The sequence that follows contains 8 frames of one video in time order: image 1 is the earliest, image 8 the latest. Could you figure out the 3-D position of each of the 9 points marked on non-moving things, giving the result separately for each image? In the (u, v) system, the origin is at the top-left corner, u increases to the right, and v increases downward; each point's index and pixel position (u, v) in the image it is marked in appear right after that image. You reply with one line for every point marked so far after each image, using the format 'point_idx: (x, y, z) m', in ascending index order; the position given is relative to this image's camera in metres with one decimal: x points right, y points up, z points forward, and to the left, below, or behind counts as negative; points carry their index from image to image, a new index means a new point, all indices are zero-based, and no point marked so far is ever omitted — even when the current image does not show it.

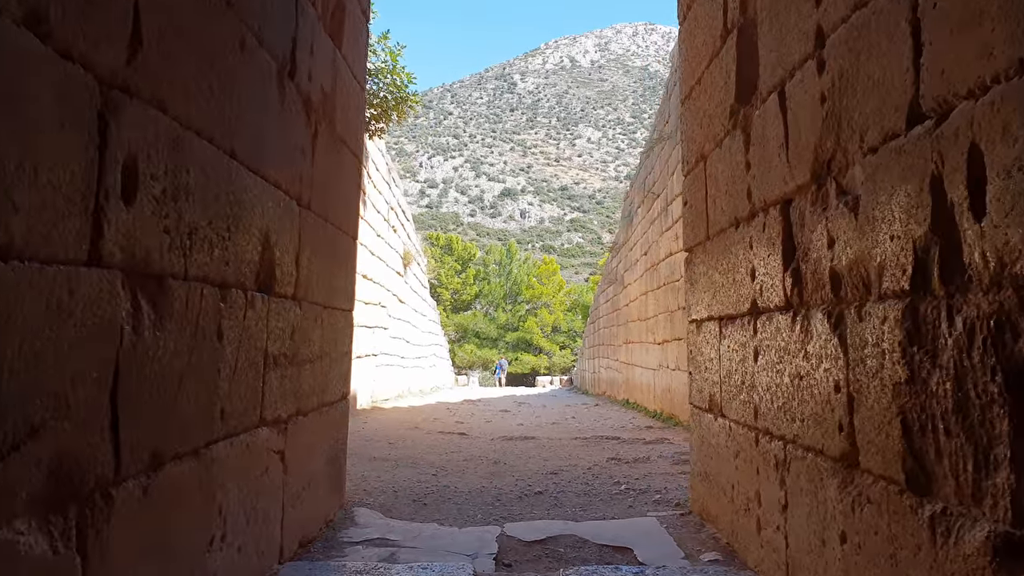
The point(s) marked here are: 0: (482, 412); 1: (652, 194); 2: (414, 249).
0: (-0.3, -1.5, +9.3) m
1: (+1.7, +1.1, +8.9) m
2: (-1.5, +0.6, +11.9) m
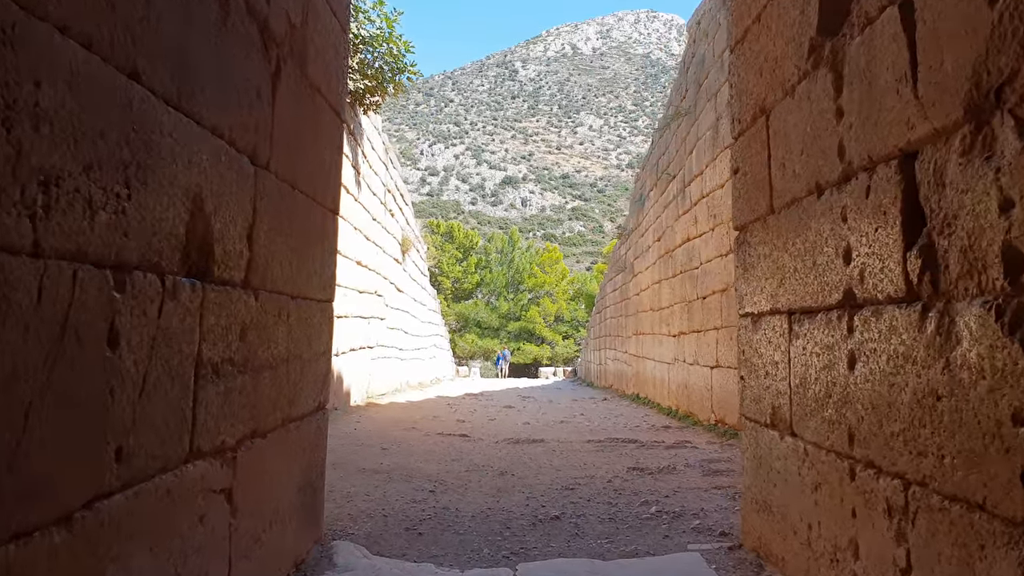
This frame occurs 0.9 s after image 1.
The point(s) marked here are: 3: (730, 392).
0: (-0.3, -1.4, +8.8) m
1: (+1.8, +1.2, +8.3) m
2: (-1.5, +0.8, +11.4) m
3: (+1.7, -0.8, +6.0) m
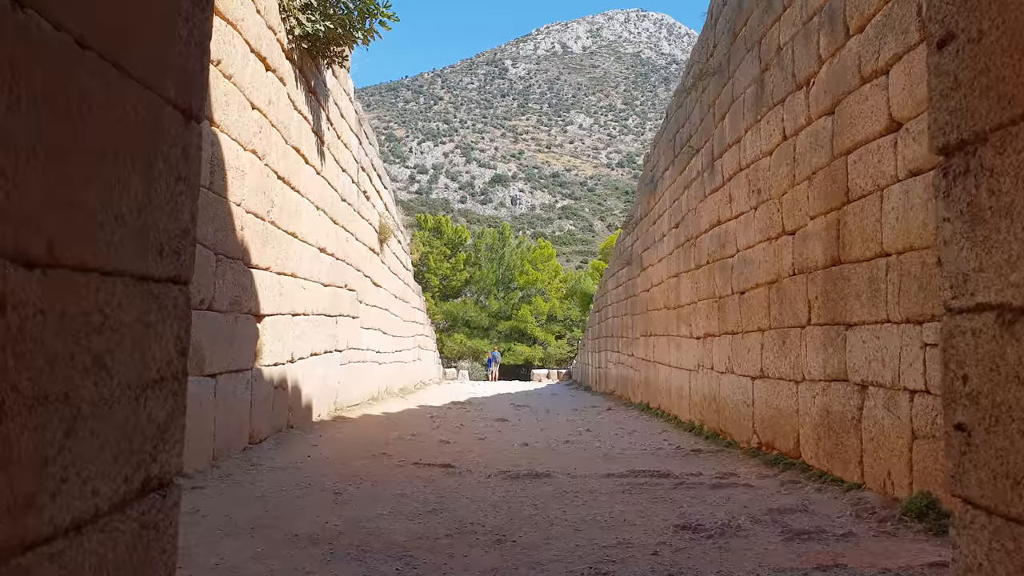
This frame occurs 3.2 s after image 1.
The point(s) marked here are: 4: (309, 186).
0: (-0.4, -1.3, +7.6) m
1: (+1.7, +1.3, +7.1) m
2: (-1.5, +0.9, +10.1) m
3: (+1.7, -0.8, +4.8) m
4: (-1.6, +0.8, +6.0) m
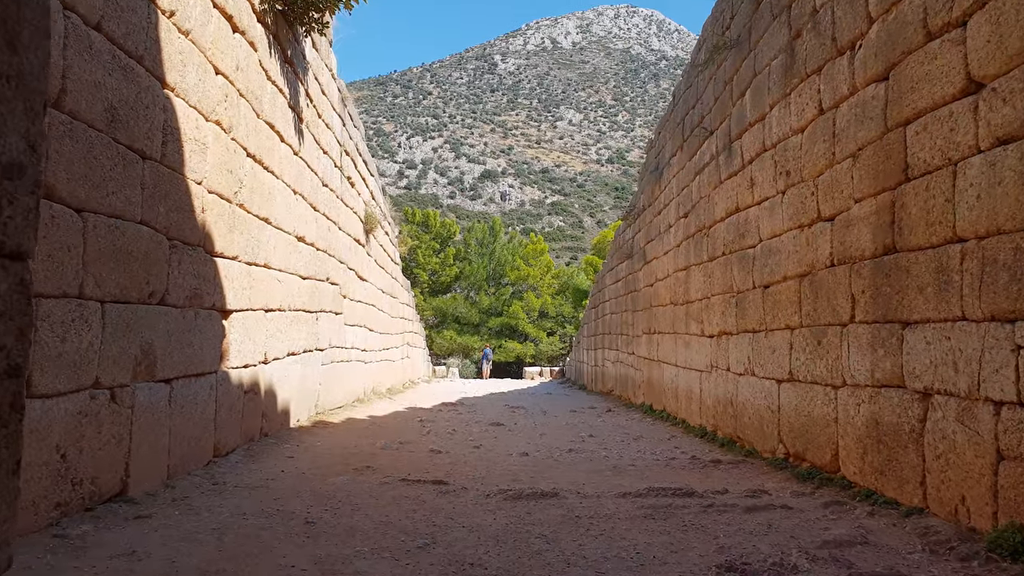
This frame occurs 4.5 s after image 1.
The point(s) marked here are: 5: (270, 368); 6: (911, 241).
0: (-0.4, -1.3, +7.0) m
1: (+1.7, +1.3, +6.6) m
2: (-1.6, +0.9, +9.5) m
3: (+1.7, -0.7, +4.3) m
4: (-1.6, +0.8, +5.4) m
5: (-1.7, -0.6, +5.3) m
6: (+1.7, +0.2, +3.3) m
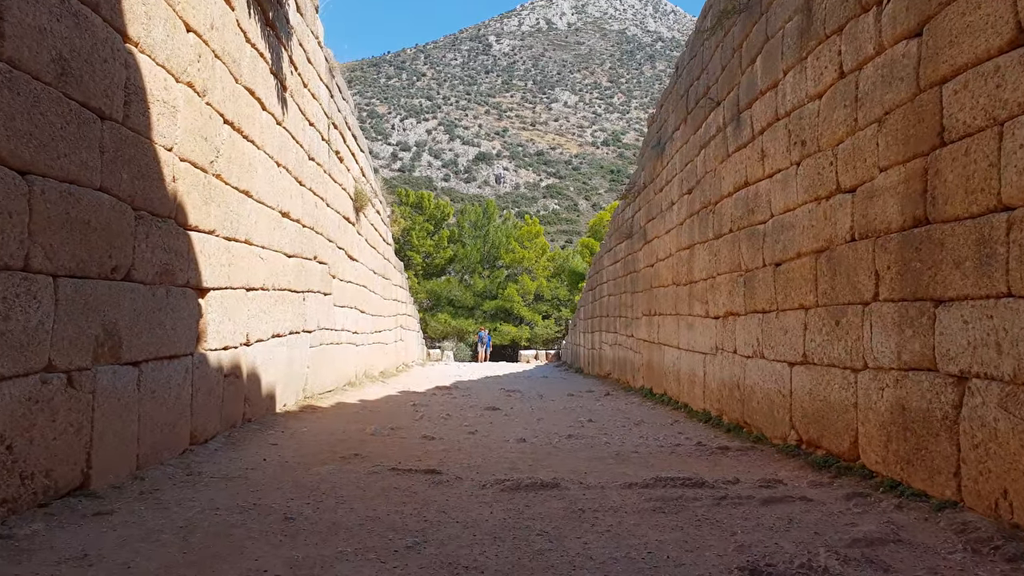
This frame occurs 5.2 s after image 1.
0: (-0.4, -1.1, +6.7) m
1: (+1.7, +1.5, +6.3) m
2: (-1.7, +1.2, +9.2) m
3: (+1.7, -0.6, +4.0) m
4: (-1.6, +1.0, +5.1) m
5: (-1.7, -0.4, +5.0) m
6: (+1.7, +0.3, +3.0) m
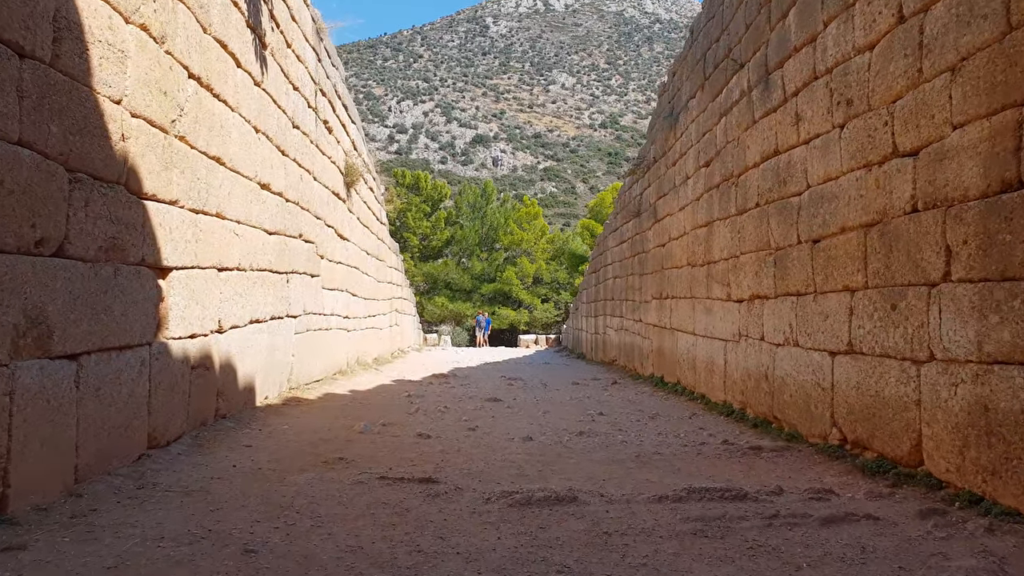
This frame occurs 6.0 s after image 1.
0: (-0.4, -0.9, +6.2) m
1: (+1.7, +1.6, +5.7) m
2: (-1.7, +1.4, +8.6) m
3: (+1.7, -0.5, +3.5) m
4: (-1.6, +1.1, +4.5) m
5: (-1.7, -0.3, +4.5) m
6: (+1.8, +0.4, +2.5) m
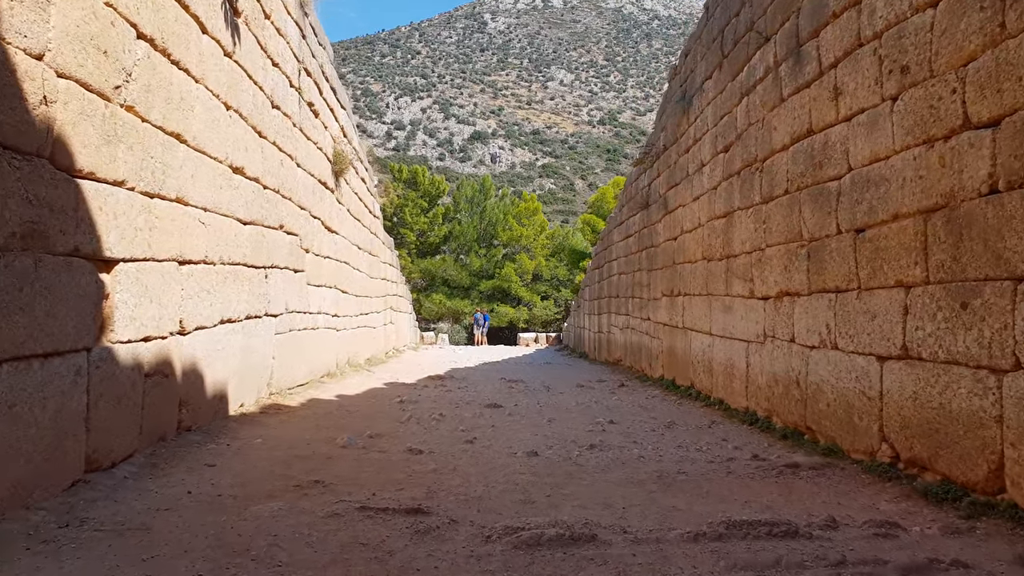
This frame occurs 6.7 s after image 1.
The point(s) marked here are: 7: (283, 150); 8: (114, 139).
0: (-0.4, -0.9, +5.7) m
1: (+1.7, +1.6, +5.2) m
2: (-1.6, +1.4, +8.1) m
3: (+1.8, -0.5, +3.0) m
4: (-1.6, +1.1, +4.0) m
5: (-1.6, -0.3, +4.0) m
6: (+1.8, +0.4, +2.0) m
7: (-1.6, +1.0, +5.5) m
8: (-1.6, +0.6, +3.0) m
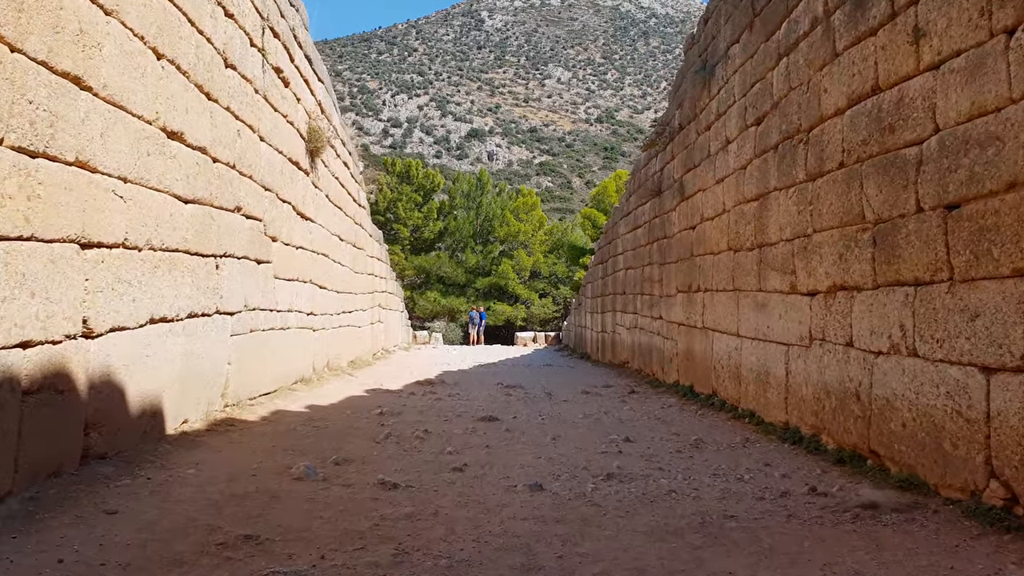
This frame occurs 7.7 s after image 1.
0: (-0.4, -0.8, +4.8) m
1: (+1.7, +1.7, +4.3) m
2: (-1.7, +1.5, +7.2) m
3: (+1.8, -0.5, +2.1) m
4: (-1.6, +1.2, +3.1) m
5: (-1.6, -0.2, +3.1) m
6: (+1.8, +0.4, +1.2) m
7: (-1.6, +1.0, +4.7) m
8: (-1.6, +0.6, +2.2) m
